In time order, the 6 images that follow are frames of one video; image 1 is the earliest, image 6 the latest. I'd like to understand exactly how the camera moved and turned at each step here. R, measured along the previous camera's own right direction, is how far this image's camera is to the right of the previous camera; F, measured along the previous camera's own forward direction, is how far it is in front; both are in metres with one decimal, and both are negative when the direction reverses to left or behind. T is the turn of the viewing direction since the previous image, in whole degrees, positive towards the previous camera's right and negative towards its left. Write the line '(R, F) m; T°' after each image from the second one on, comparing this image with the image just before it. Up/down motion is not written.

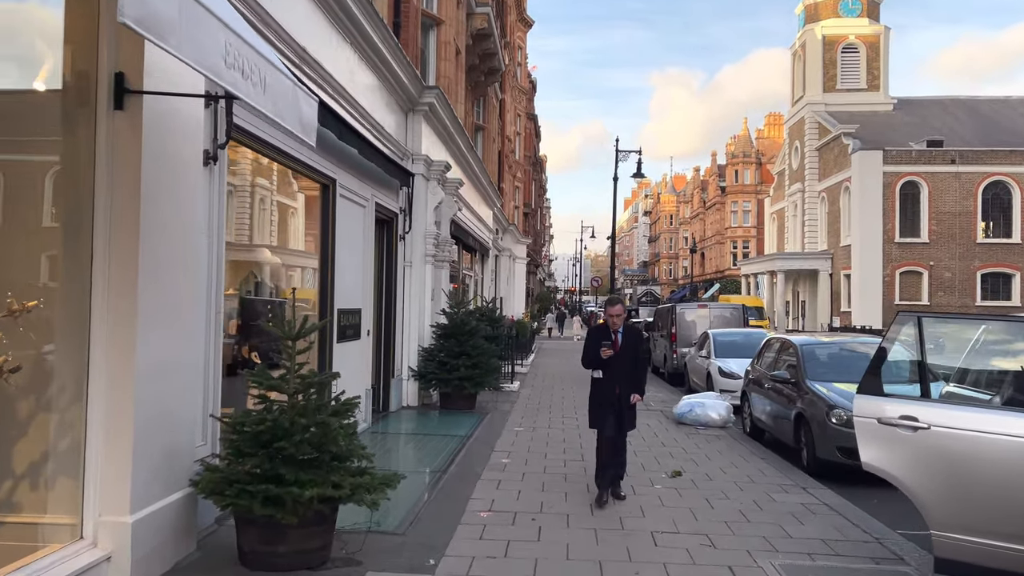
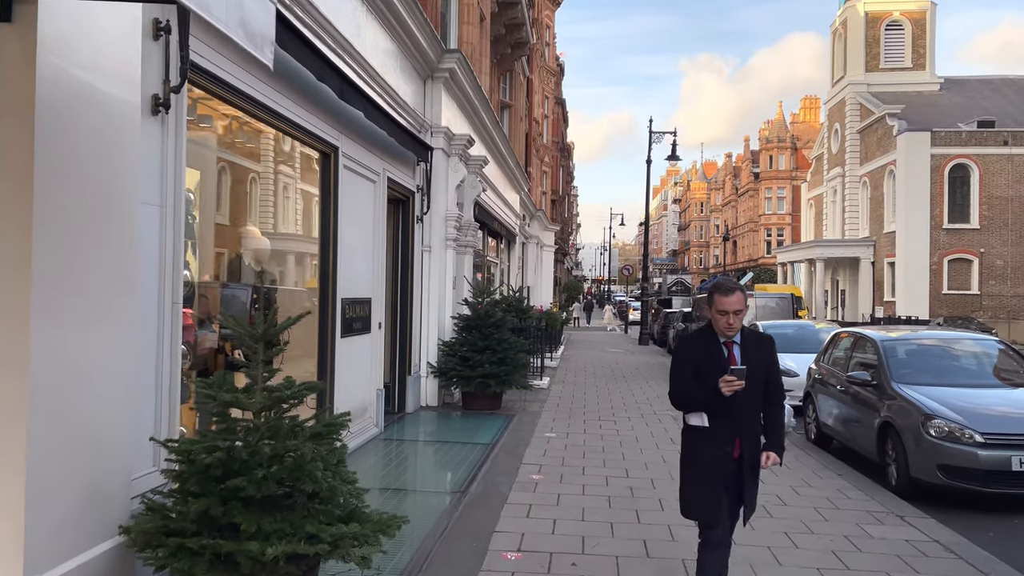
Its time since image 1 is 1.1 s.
(0.0, +1.3) m; -2°
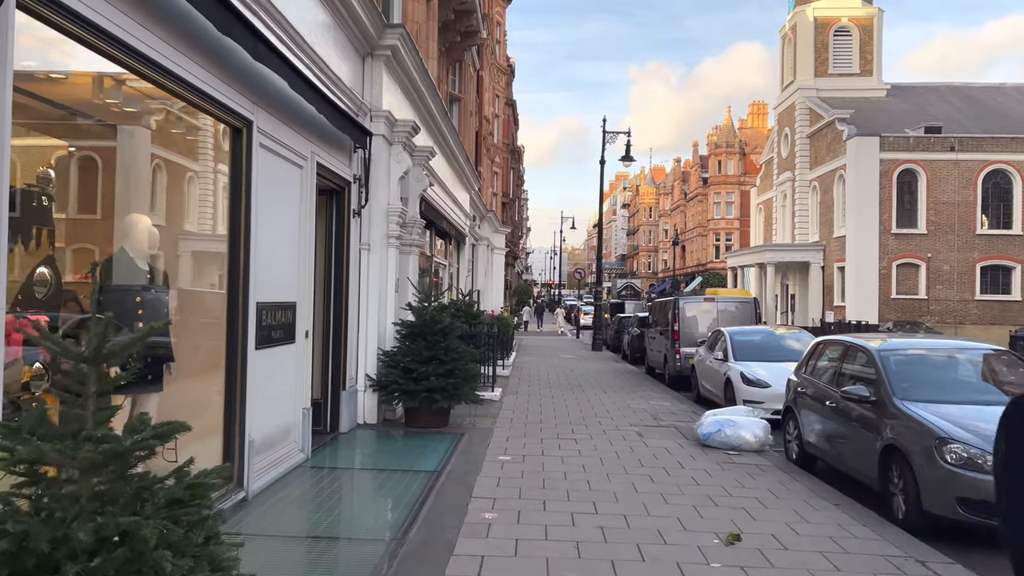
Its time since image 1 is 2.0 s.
(0.0, +1.1) m; +4°
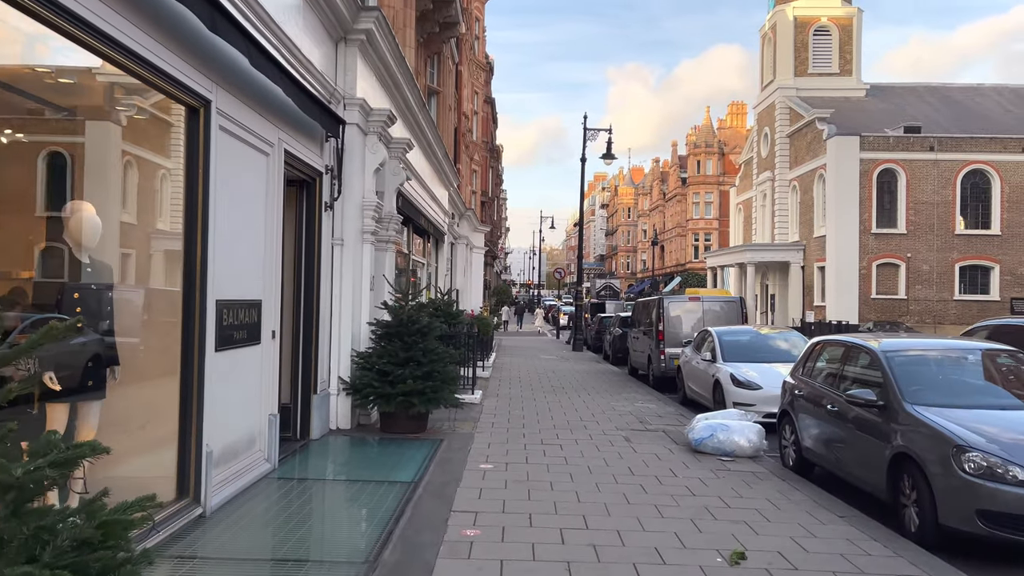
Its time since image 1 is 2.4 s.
(0.0, +0.5) m; +2°
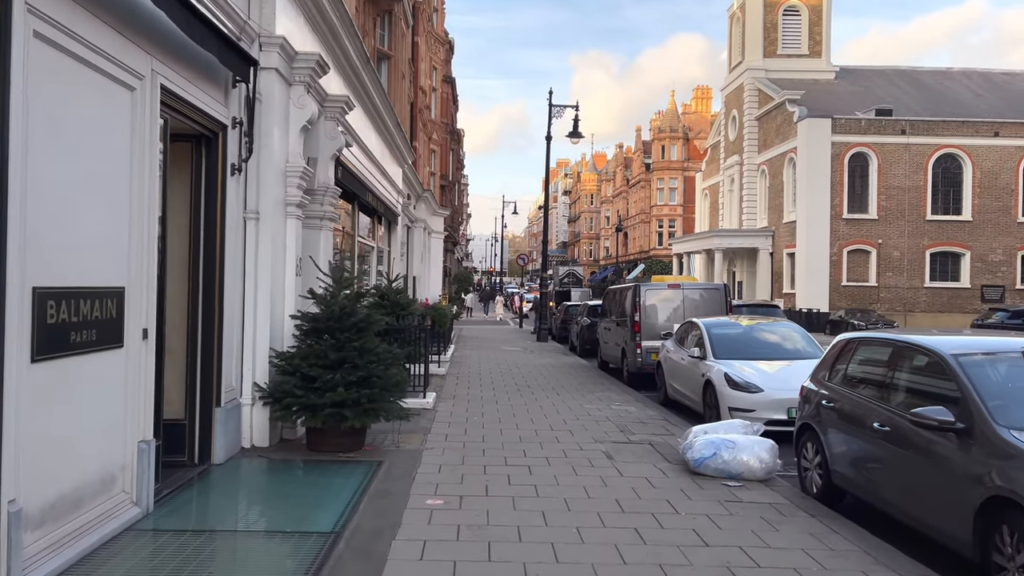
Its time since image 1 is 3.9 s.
(0.0, +1.7) m; +3°
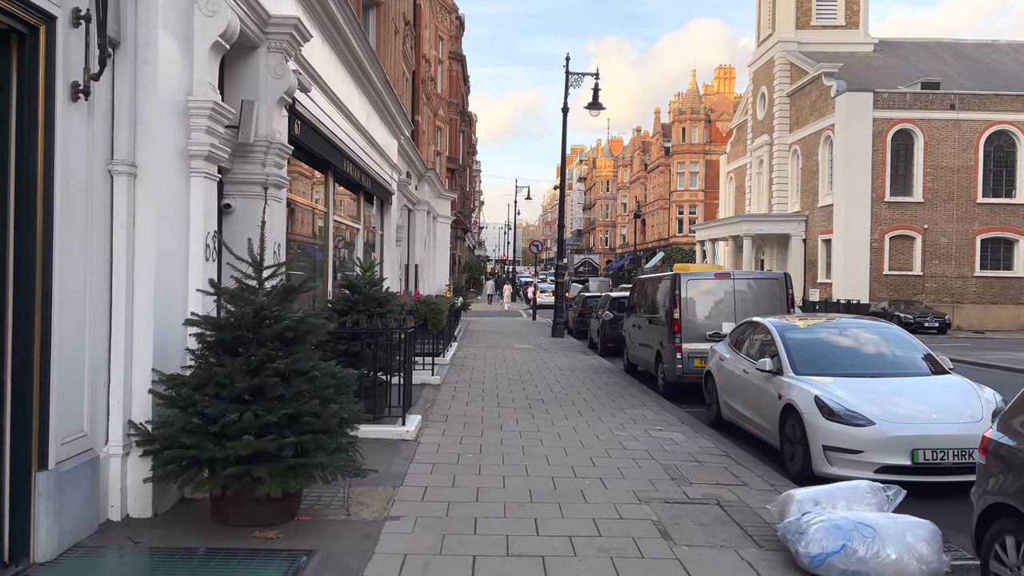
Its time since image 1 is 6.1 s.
(+0.1, +2.6) m; -1°
